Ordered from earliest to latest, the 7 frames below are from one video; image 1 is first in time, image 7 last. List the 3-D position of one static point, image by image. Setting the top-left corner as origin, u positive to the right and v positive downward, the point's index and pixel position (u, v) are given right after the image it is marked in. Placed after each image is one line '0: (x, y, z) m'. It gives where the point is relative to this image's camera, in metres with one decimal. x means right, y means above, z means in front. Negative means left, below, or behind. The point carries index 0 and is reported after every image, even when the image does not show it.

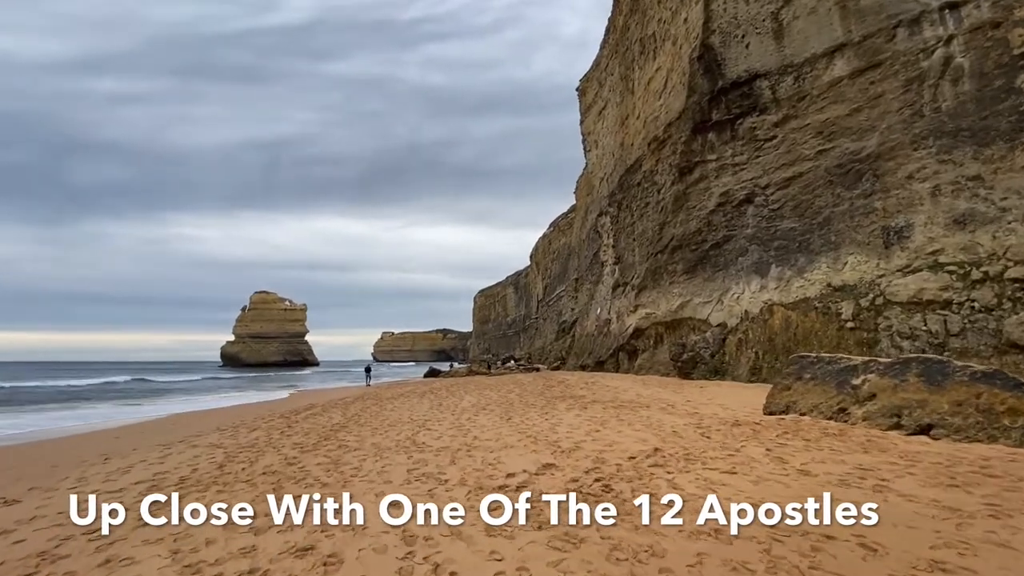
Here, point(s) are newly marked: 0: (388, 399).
0: (-4.0, -3.5, +15.5) m
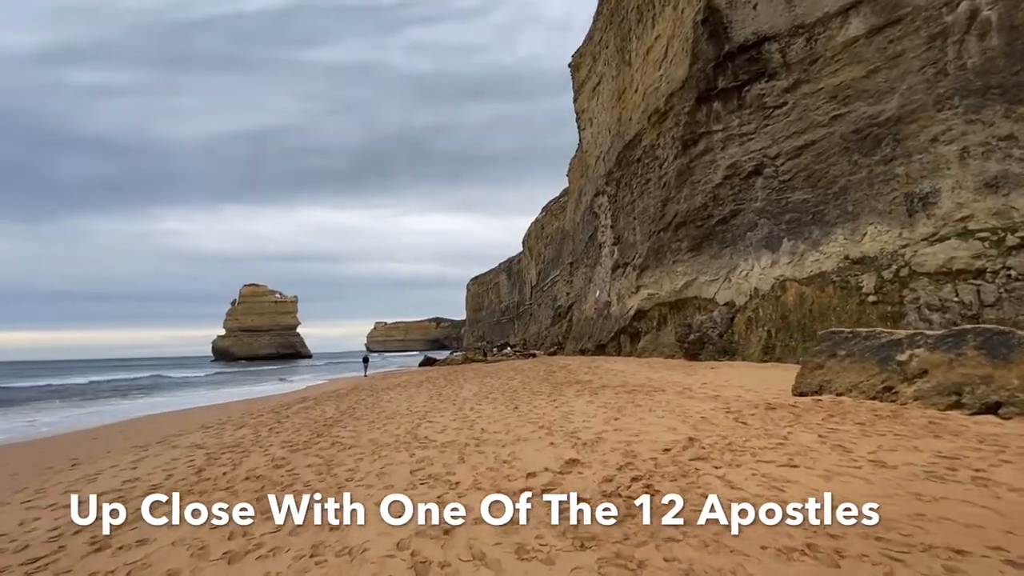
0: (-3.9, -3.1, +14.8) m
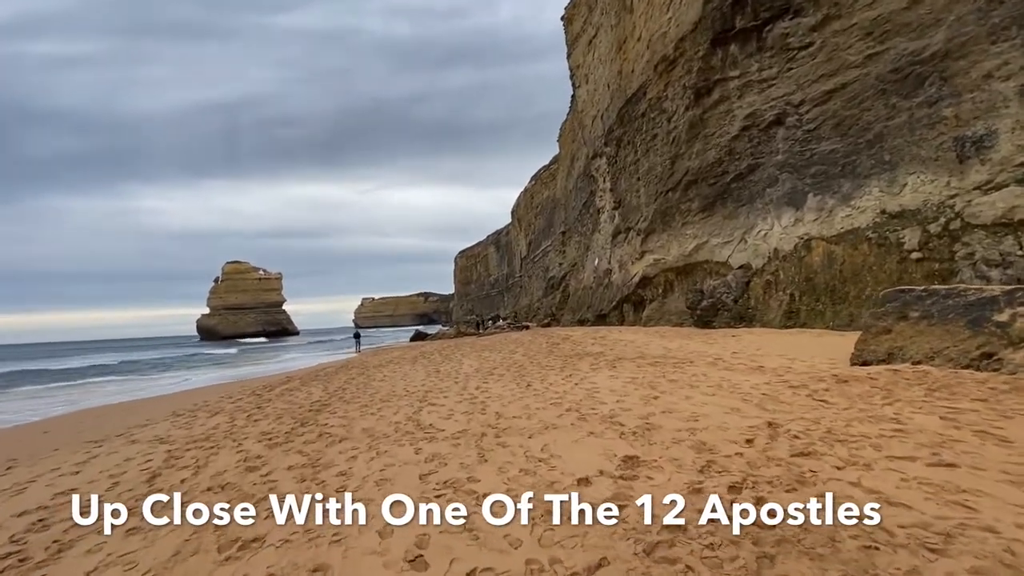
0: (-3.9, -2.2, +13.7) m
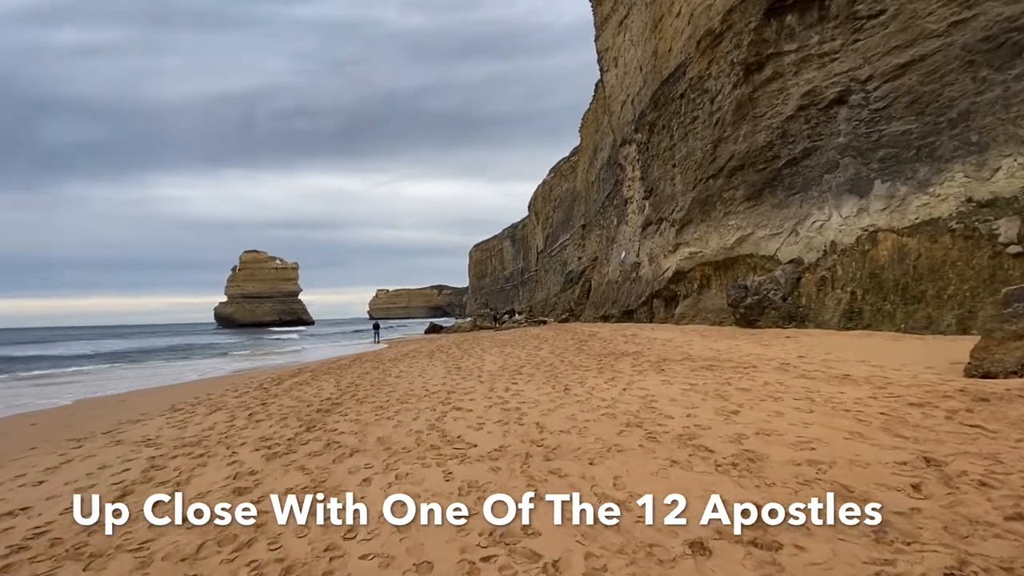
0: (-3.2, -1.9, +12.8) m
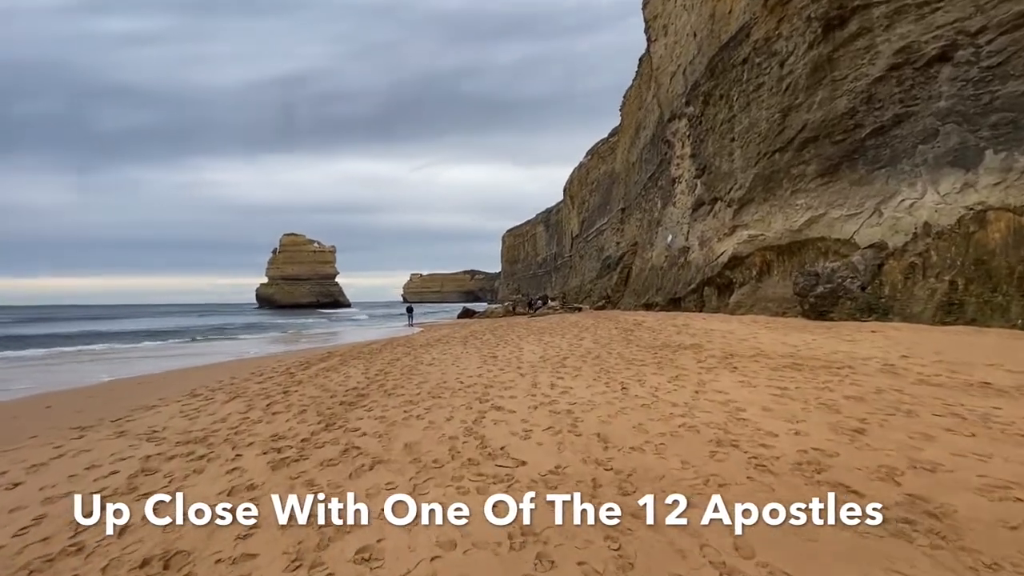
0: (-2.3, -1.5, +12.1) m
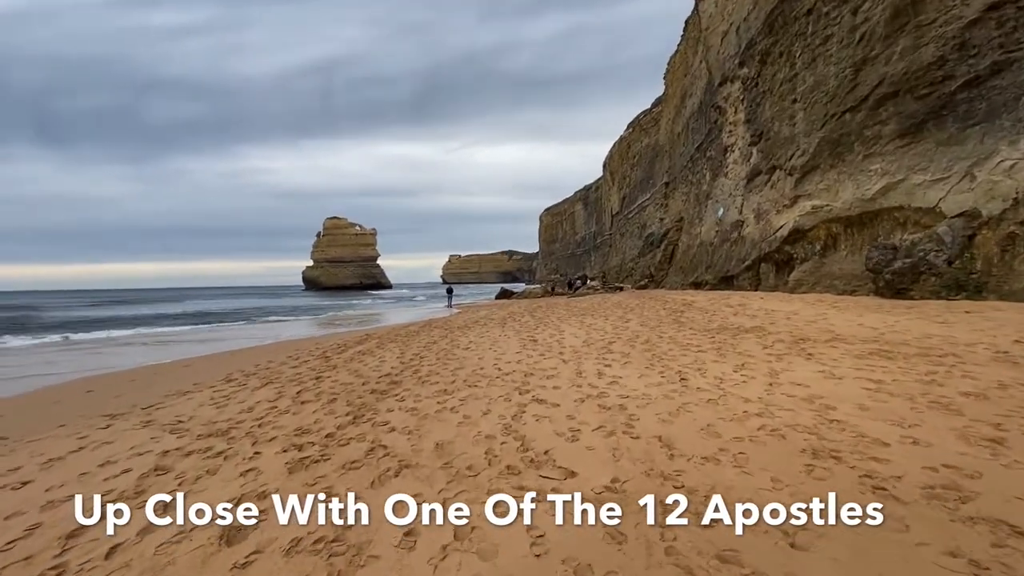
0: (-1.3, -1.0, +11.6) m
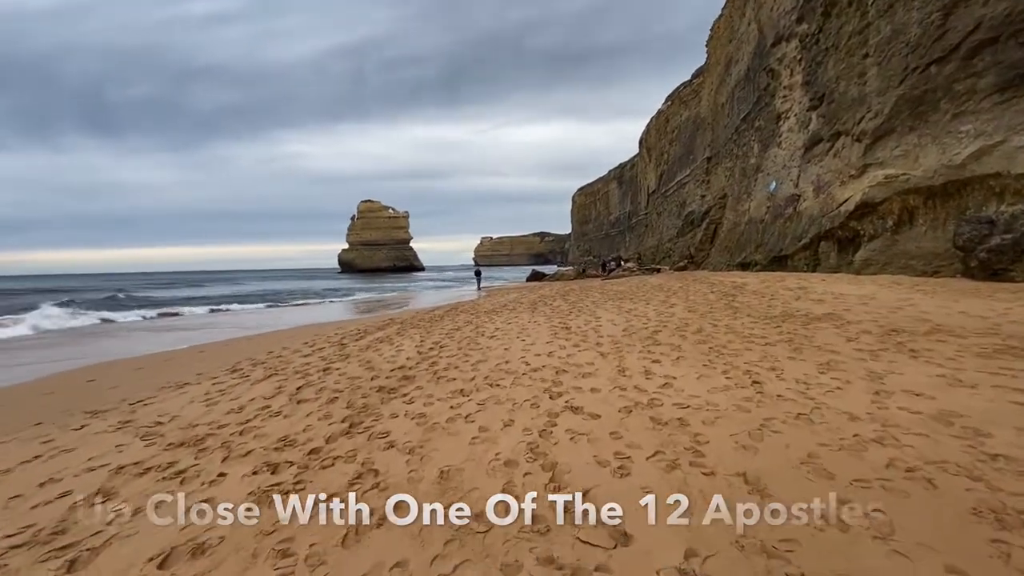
0: (-0.6, -0.6, +10.8) m
